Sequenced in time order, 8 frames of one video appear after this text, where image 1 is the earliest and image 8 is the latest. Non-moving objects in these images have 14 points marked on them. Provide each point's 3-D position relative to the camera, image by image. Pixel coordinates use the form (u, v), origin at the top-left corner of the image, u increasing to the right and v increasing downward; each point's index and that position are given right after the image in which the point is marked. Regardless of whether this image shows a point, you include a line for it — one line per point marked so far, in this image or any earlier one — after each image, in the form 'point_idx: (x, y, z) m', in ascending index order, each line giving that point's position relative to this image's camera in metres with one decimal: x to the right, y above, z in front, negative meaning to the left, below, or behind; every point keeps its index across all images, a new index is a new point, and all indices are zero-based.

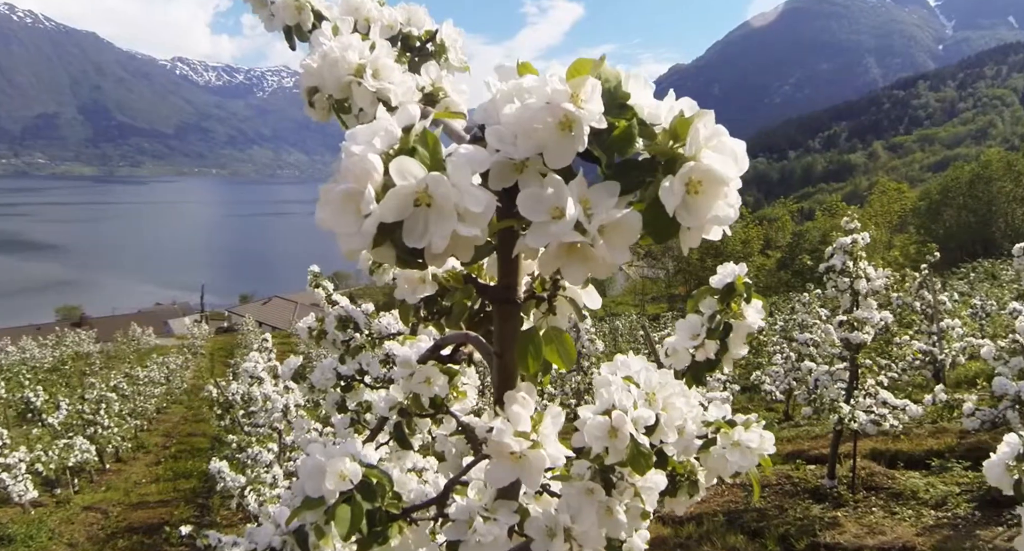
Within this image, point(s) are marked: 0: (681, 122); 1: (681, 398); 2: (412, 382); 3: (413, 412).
0: (+0.5, +0.4, +2.3) m
1: (+0.7, -0.5, +3.7) m
2: (-0.4, -0.5, +4.0) m
3: (-0.5, -0.6, +4.2) m
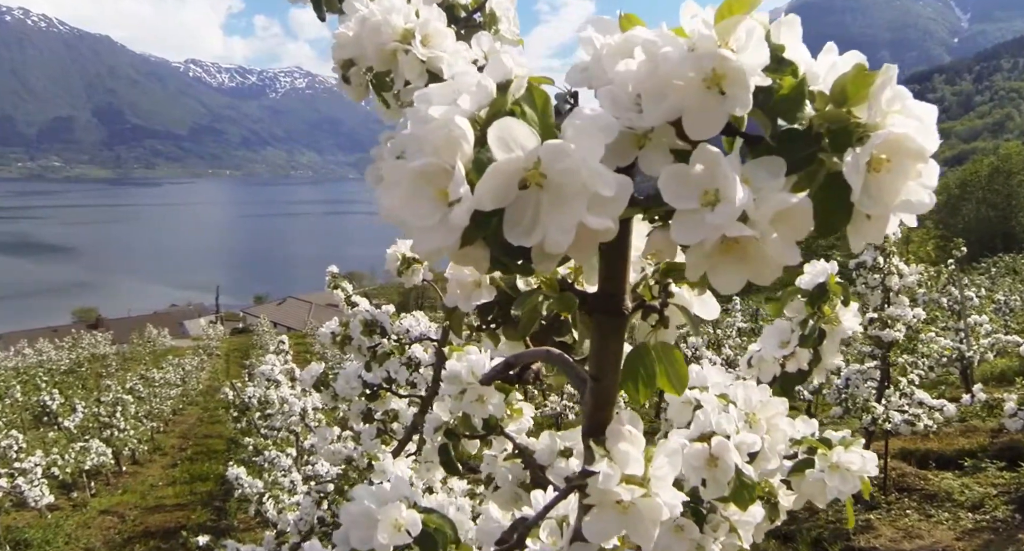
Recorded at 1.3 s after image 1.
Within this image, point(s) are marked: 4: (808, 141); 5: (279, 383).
0: (+0.7, +0.4, +1.8) m
1: (+0.9, -0.5, +3.1) m
2: (-0.2, -0.5, +3.5) m
3: (-0.2, -0.6, +3.7) m
4: (+0.6, +0.3, +1.7) m
5: (-5.1, -2.3, +19.7) m
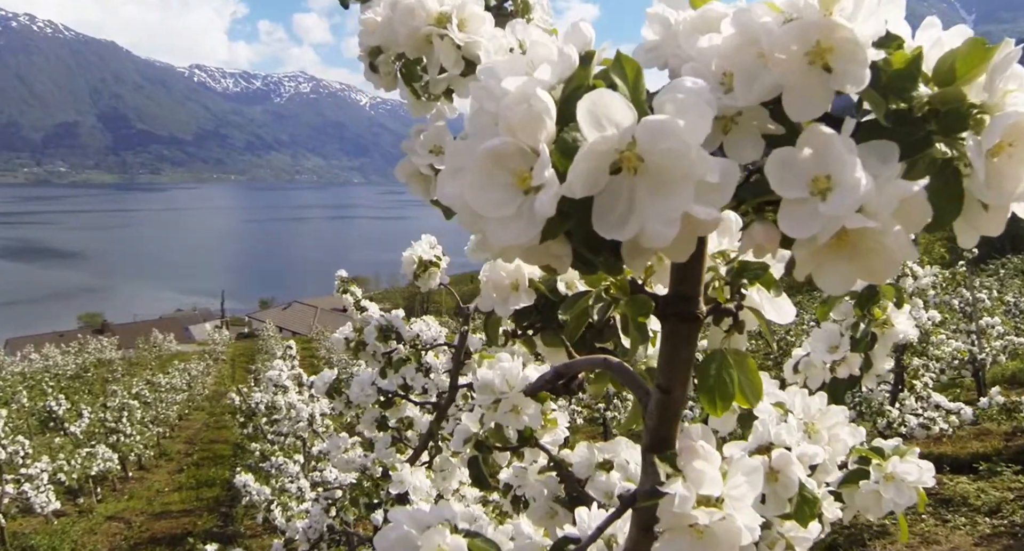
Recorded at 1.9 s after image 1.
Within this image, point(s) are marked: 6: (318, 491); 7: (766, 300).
0: (+0.8, +0.4, +1.6) m
1: (+1.1, -0.5, +2.9) m
2: (-0.1, -0.5, +3.3) m
3: (-0.1, -0.6, +3.5) m
4: (+0.7, +0.3, +1.5) m
5: (-4.9, -2.4, +19.5) m
6: (-3.6, -3.9, +16.5) m
7: (+0.6, -0.1, +2.1) m
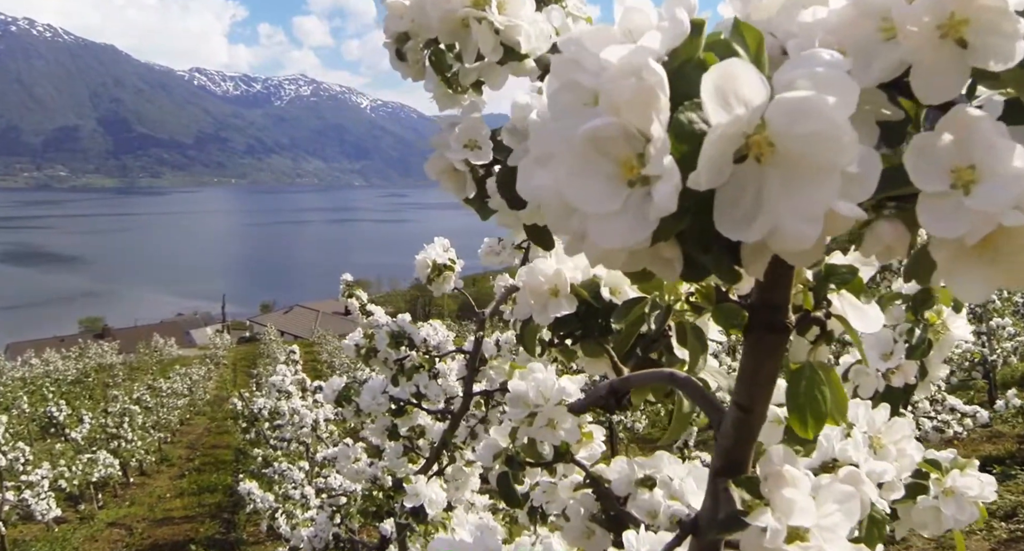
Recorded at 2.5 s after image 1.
0: (+0.9, +0.4, +1.3) m
1: (+1.2, -0.5, +2.7) m
2: (+0.1, -0.5, +3.1) m
3: (0.0, -0.7, +3.2) m
4: (+0.8, +0.2, +1.3) m
5: (-4.7, -2.5, +19.3) m
6: (-3.4, -4.0, +16.3) m
7: (+0.7, -0.1, +1.8) m
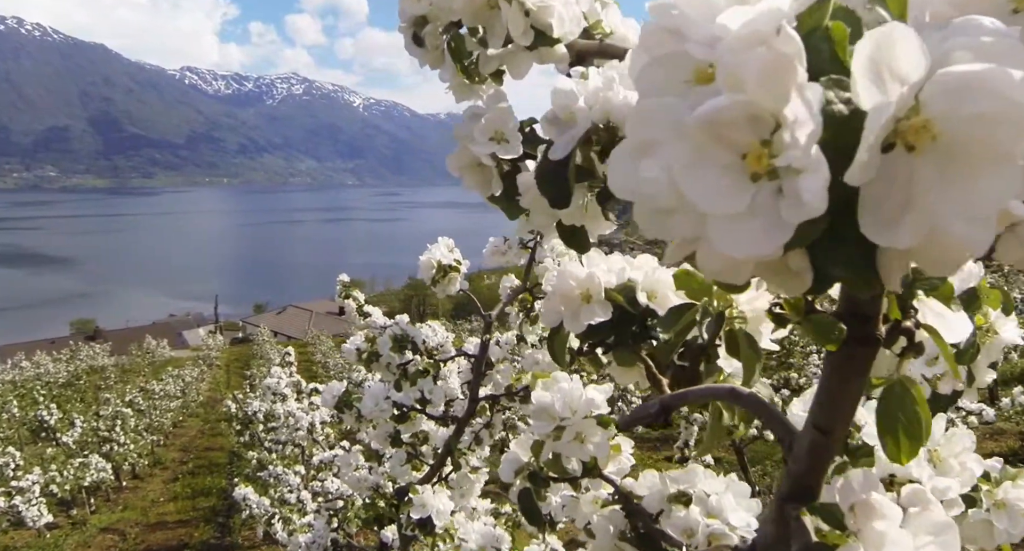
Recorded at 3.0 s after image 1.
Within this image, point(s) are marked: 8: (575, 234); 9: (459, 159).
0: (+1.0, +0.4, +1.1) m
1: (+1.3, -0.5, +2.5) m
2: (+0.1, -0.5, +2.9) m
3: (+0.1, -0.7, +3.0) m
4: (+0.9, +0.2, +1.1) m
5: (-4.7, -2.5, +19.1) m
6: (-3.4, -4.0, +16.1) m
7: (+0.8, -0.1, +1.6) m
8: (+0.2, +0.1, +2.2) m
9: (-0.1, +0.3, +2.3) m
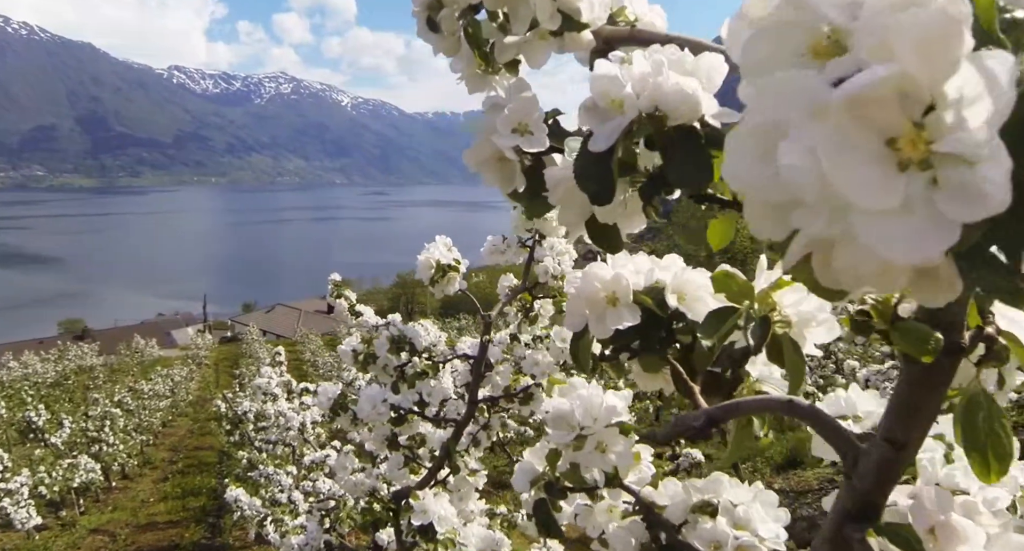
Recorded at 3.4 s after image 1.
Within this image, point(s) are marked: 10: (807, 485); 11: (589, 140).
0: (+1.1, +0.4, +1.0) m
1: (+1.3, -0.5, +2.4) m
2: (+0.2, -0.5, +2.7) m
3: (+0.2, -0.7, +2.9) m
4: (+0.9, +0.2, +1.0) m
5: (-4.9, -2.5, +18.9) m
6: (-3.5, -4.0, +15.9) m
7: (+0.8, -0.1, +1.5) m
8: (+0.2, +0.1, +2.0) m
9: (-0.1, +0.3, +2.2) m
10: (+5.3, -3.8, +17.0) m
11: (+0.1, +0.2, +1.6) m
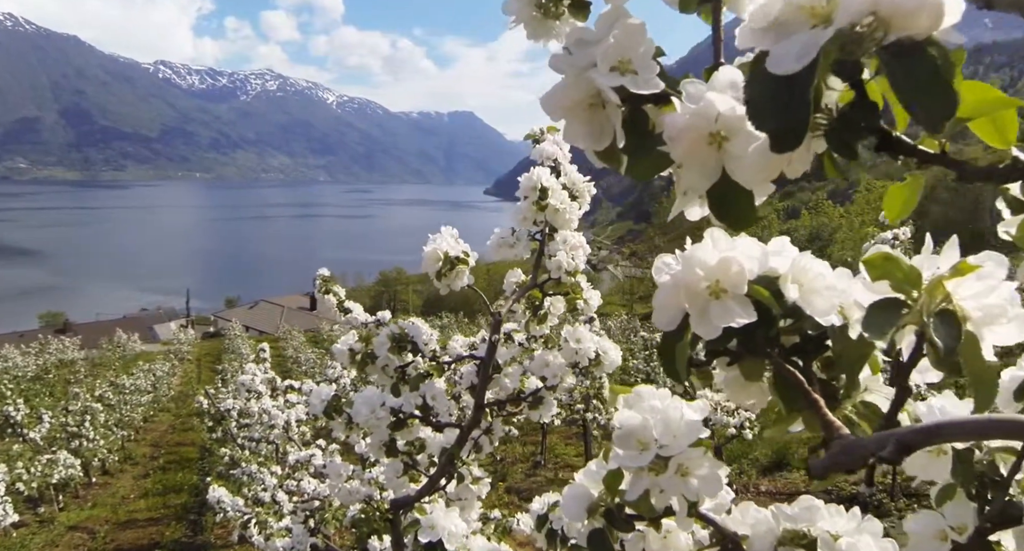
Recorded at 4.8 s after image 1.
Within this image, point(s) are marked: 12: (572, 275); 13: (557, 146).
0: (+1.2, +0.4, +0.5) m
1: (+1.5, -0.5, +1.9) m
2: (+0.3, -0.5, +2.2) m
3: (+0.3, -0.6, +2.4) m
4: (+1.1, +0.3, +0.5) m
5: (-5.0, -2.4, +18.3) m
6: (-3.6, -3.9, +15.3) m
7: (+1.0, -0.1, +1.0) m
8: (+0.4, +0.1, +1.5) m
9: (+0.1, +0.3, +1.7) m
10: (+5.1, -3.9, +16.6) m
11: (+0.3, +0.3, +1.1) m
12: (+0.4, 0.0, +6.4) m
13: (+0.3, +1.0, +6.7) m
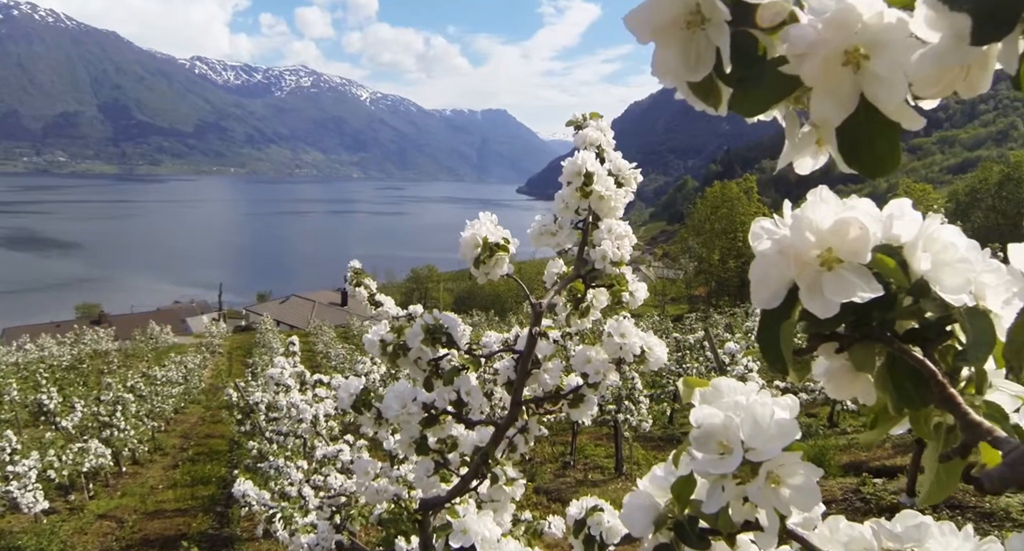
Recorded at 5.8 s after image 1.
0: (+1.3, +0.4, +0.2) m
1: (+1.6, -0.4, +1.5) m
2: (+0.5, -0.4, +1.9) m
3: (+0.4, -0.6, +2.1) m
4: (+1.2, +0.3, +0.1) m
5: (-4.4, -2.2, +18.1) m
6: (-3.1, -3.8, +15.1) m
7: (+1.1, 0.0, +0.7) m
8: (+0.5, +0.2, +1.2) m
9: (+0.2, +0.4, +1.3) m
10: (+5.7, -3.9, +16.1) m
11: (+0.4, +0.3, +0.7) m
12: (+0.7, +0.1, +6.1) m
13: (+0.6, +1.0, +6.4) m
